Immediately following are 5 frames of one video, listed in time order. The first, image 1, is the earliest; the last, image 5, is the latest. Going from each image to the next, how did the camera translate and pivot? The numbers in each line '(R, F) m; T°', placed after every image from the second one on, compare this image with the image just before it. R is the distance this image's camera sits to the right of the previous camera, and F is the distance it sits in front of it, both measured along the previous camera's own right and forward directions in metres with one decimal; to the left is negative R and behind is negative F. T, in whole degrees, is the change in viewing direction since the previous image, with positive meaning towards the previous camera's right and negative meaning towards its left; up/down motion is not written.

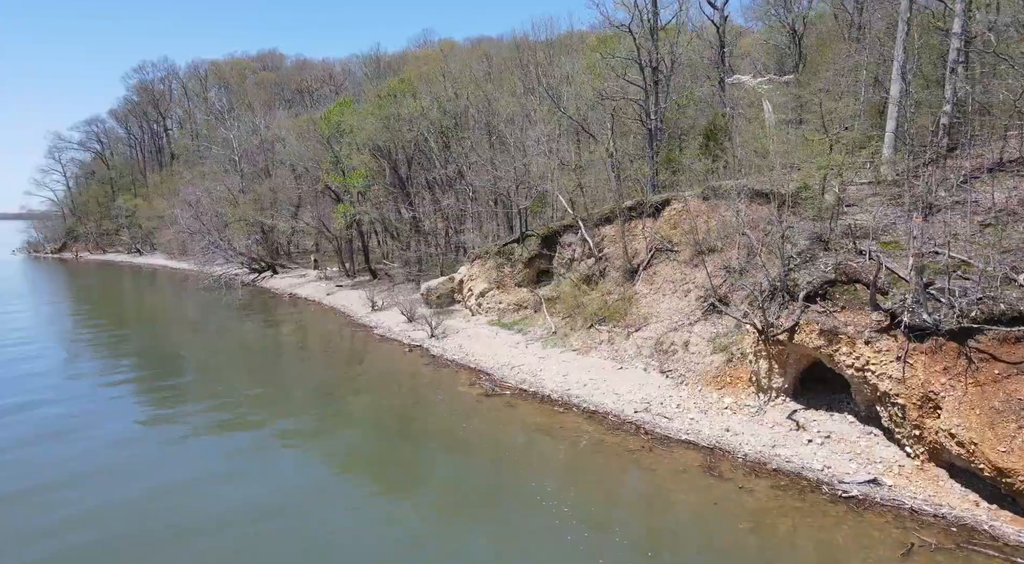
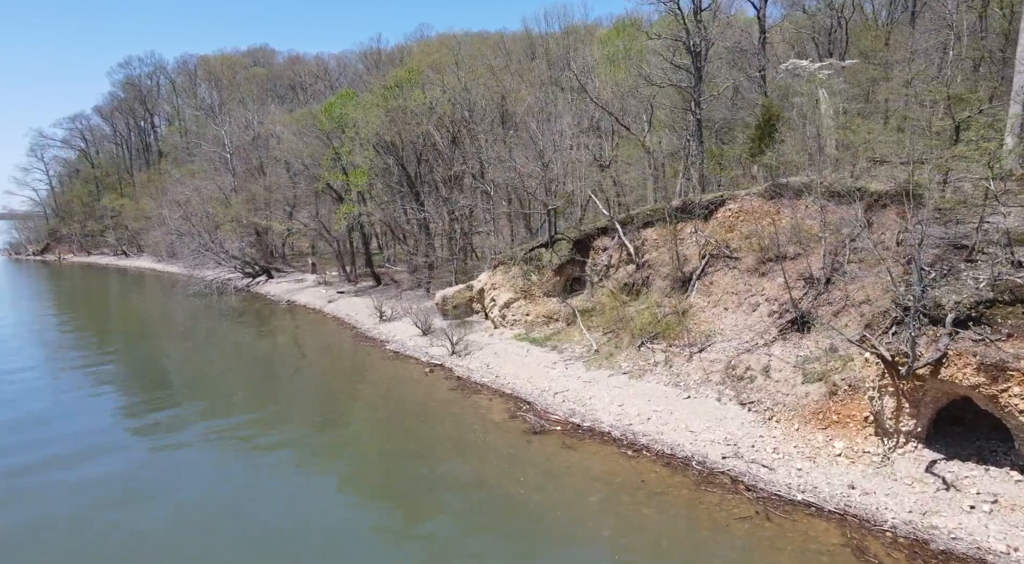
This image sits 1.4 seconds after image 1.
(-1.3, +2.9) m; +1°
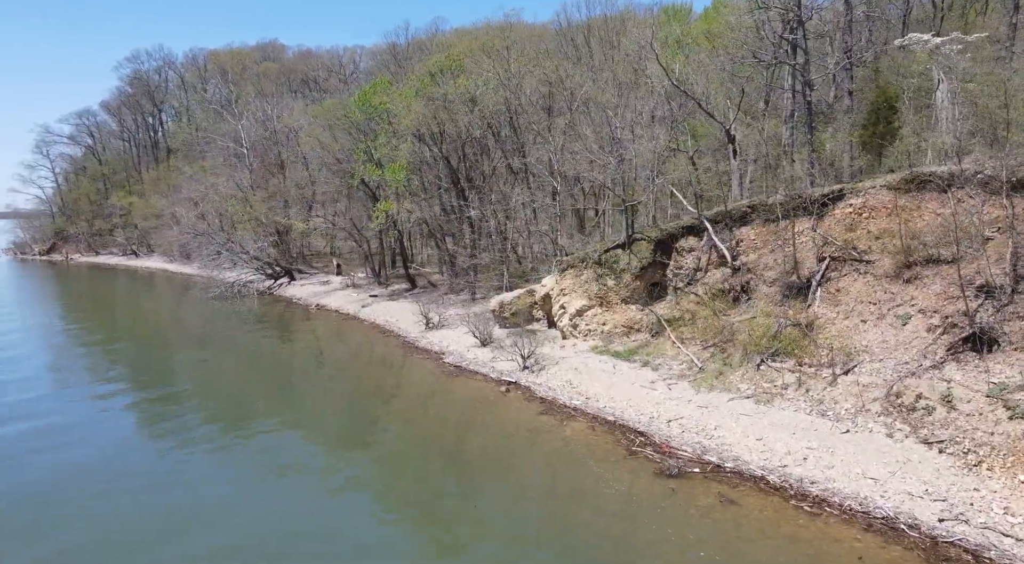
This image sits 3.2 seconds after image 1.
(-2.2, +2.9) m; 0°
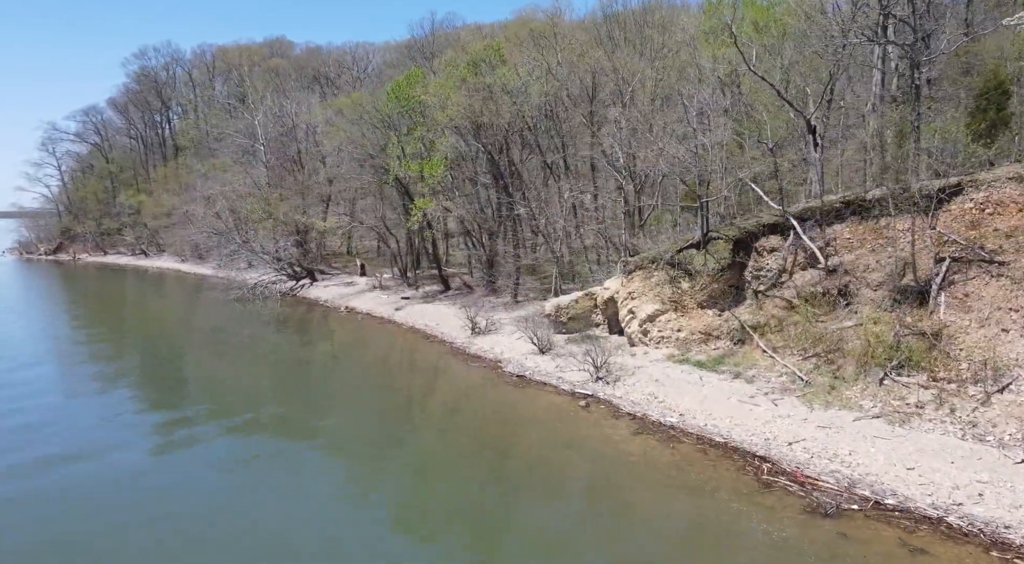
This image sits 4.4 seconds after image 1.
(-1.8, +2.0) m; 0°
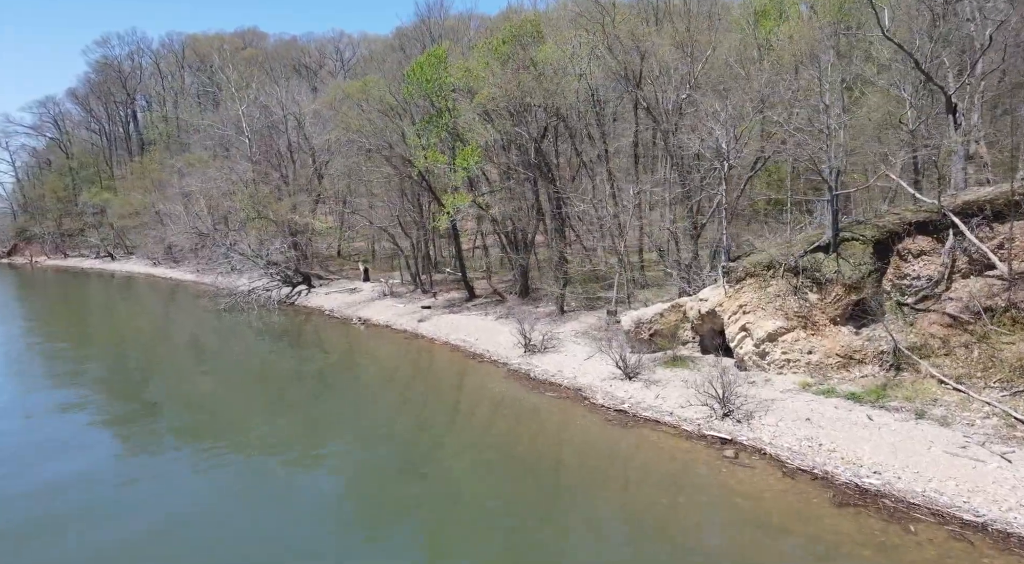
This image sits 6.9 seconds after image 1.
(-2.9, +4.4) m; +3°
